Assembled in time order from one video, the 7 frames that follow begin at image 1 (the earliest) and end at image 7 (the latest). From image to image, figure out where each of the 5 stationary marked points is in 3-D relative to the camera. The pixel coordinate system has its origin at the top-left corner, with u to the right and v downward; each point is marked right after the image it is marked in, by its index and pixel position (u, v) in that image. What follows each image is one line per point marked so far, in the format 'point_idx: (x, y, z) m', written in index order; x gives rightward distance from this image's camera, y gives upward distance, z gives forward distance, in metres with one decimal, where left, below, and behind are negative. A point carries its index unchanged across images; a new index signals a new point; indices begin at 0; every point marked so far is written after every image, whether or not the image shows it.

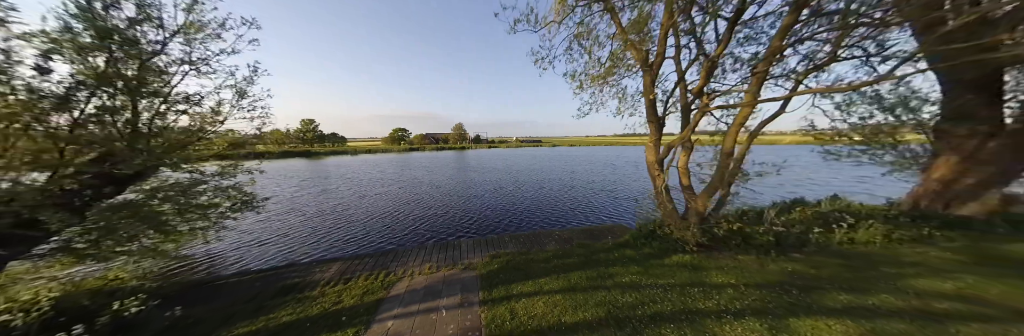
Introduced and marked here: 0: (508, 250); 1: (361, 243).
0: (-0.1, -2.2, +5.3) m
1: (-5.5, -2.8, +7.3) m
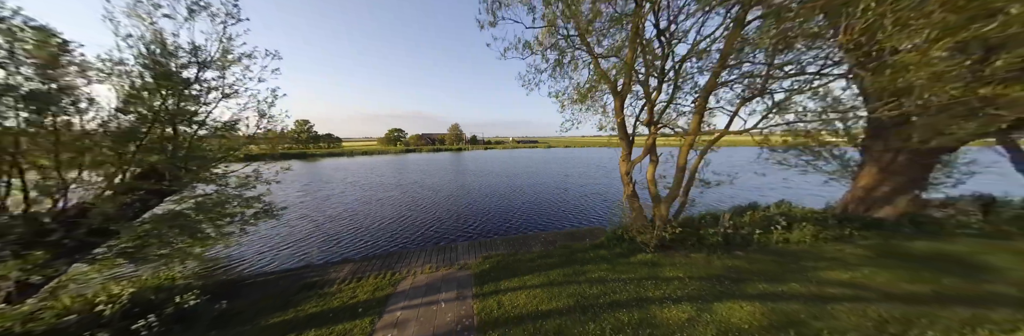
0: (-0.4, -2.6, +6.0) m
1: (-5.8, -3.2, +7.9) m
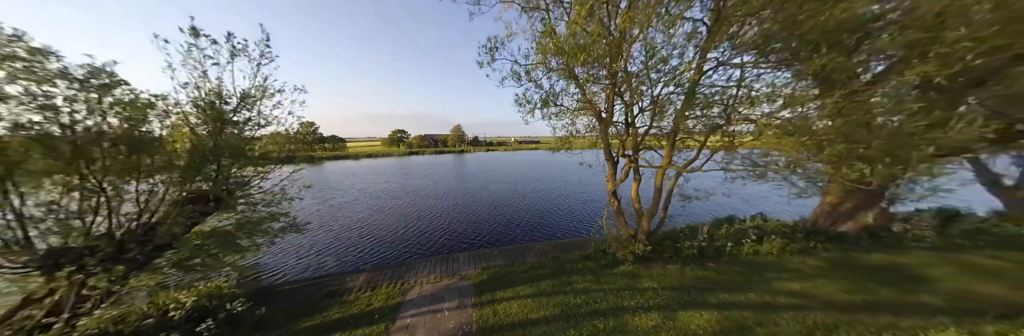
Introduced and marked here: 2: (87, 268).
0: (-0.5, -3.2, +6.6) m
1: (-5.9, -3.8, +8.6) m
2: (-8.3, -2.0, +3.9) m
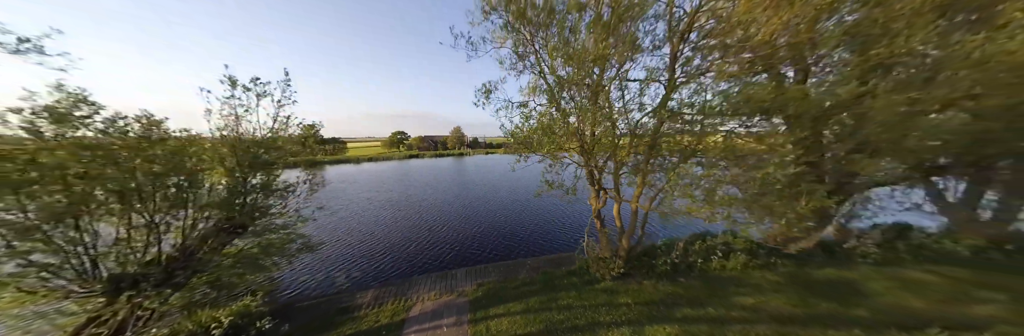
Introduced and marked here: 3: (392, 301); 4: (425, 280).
0: (-0.8, -4.1, +7.3) m
1: (-6.1, -4.8, +9.2) m
2: (-8.6, -2.9, +4.5) m
3: (-3.9, -4.3, +6.3) m
4: (-3.3, -4.3, +7.5) m
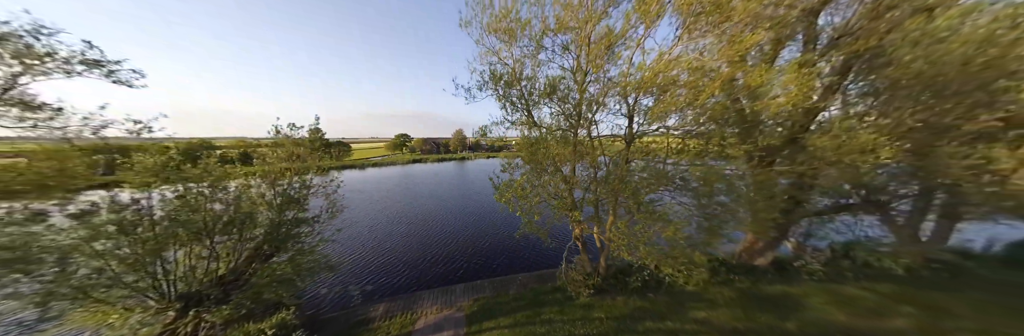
0: (-1.1, -5.3, +8.3) m
1: (-6.4, -6.1, +10.3) m
2: (-8.9, -4.0, +5.7) m
3: (-4.2, -5.5, +7.4) m
4: (-3.6, -5.5, +8.5) m
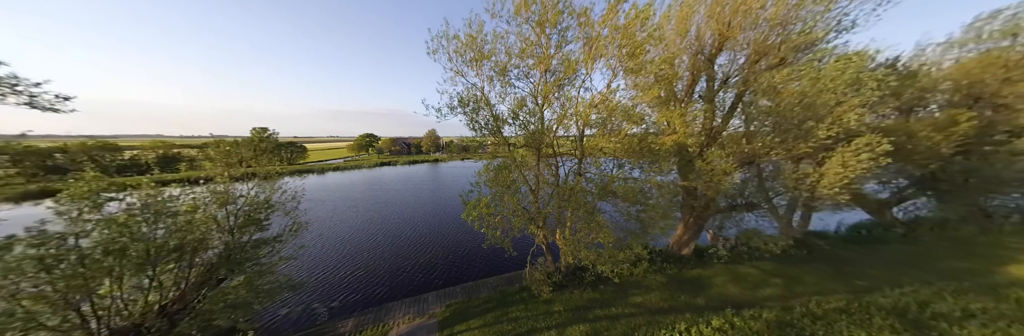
0: (-2.4, -5.9, +8.9) m
1: (-7.9, -6.7, +10.2) m
2: (-9.9, -4.7, +5.3) m
3: (-5.4, -6.1, +7.6) m
4: (-5.0, -6.1, +8.8) m
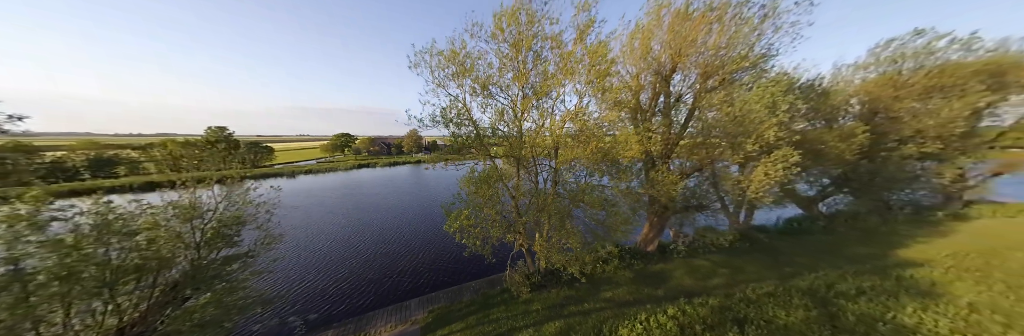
0: (-3.3, -6.3, +9.1) m
1: (-8.9, -7.2, +10.0) m
2: (-10.5, -5.2, +5.0) m
3: (-6.2, -6.5, +7.6) m
4: (-5.8, -6.5, +8.8) m
